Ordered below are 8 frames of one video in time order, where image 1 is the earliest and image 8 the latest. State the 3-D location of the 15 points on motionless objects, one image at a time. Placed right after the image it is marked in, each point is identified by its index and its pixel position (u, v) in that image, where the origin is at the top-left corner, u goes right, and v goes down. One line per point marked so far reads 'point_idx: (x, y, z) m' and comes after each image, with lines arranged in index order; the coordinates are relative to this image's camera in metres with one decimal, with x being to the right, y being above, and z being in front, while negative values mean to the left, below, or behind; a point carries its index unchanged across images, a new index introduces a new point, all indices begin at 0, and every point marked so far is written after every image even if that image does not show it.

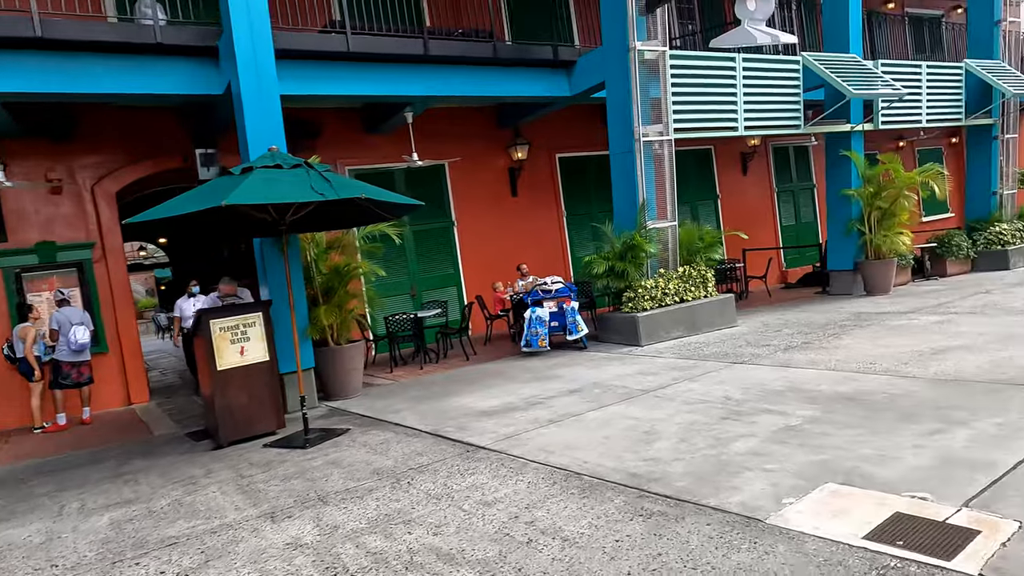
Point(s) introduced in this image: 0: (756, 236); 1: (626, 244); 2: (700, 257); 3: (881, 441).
0: (+5.3, +1.1, +14.3) m
1: (+1.4, +0.5, +8.2) m
2: (+2.5, +0.4, +8.8) m
3: (+2.1, -0.9, +3.8) m
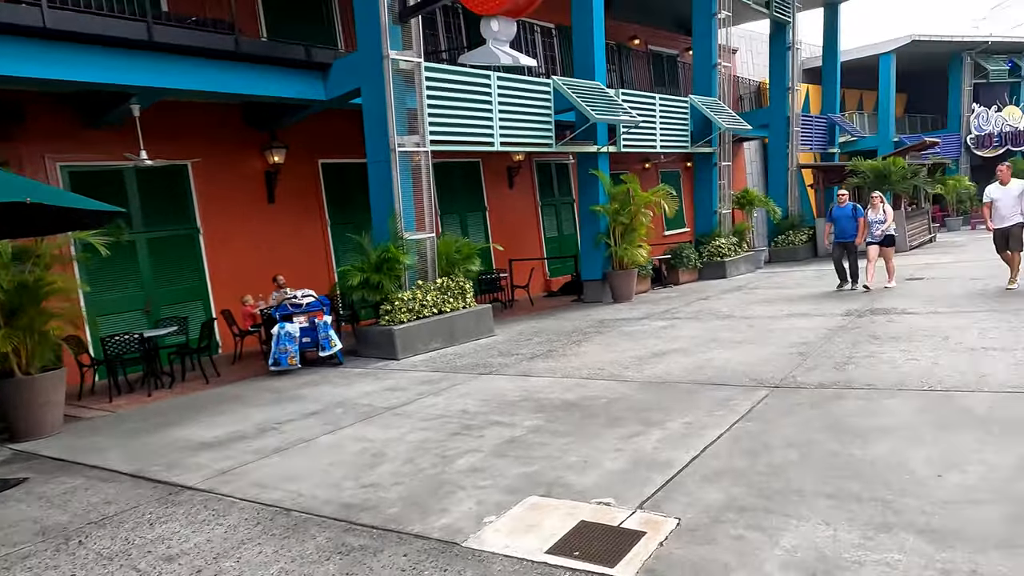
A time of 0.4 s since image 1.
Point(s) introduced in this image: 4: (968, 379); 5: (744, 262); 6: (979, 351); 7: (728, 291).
0: (+0.2, +0.9, +15.0) m
1: (-1.6, +0.4, +8.0) m
2: (-0.7, +0.3, +8.9) m
3: (+0.4, -1.0, +4.0) m
4: (+3.2, -0.6, +4.6) m
5: (+5.4, +0.6, +15.4) m
6: (+3.8, -0.5, +5.4) m
7: (+3.9, -0.1, +12.0) m
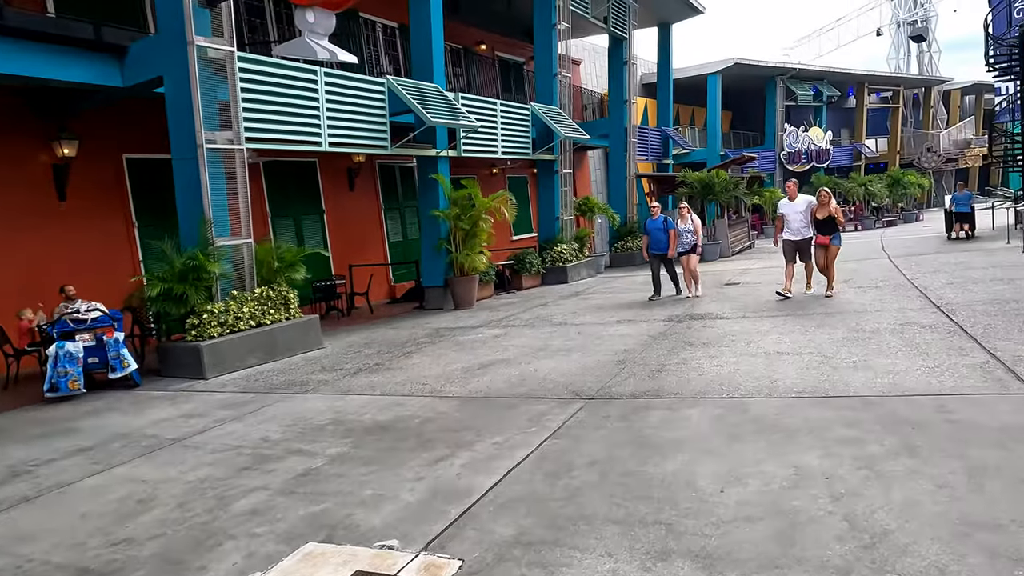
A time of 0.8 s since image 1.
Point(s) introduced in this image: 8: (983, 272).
0: (-3.2, +0.8, +14.4) m
1: (-3.5, +0.3, +7.2) m
2: (-2.9, +0.1, +8.3) m
3: (-0.7, -1.1, +3.7) m
4: (+1.8, -0.7, +4.8) m
5: (+1.7, +0.5, +15.8) m
6: (+2.3, -0.6, +5.7) m
7: (+1.0, -0.2, +12.3) m
8: (+6.6, +0.2, +9.3) m
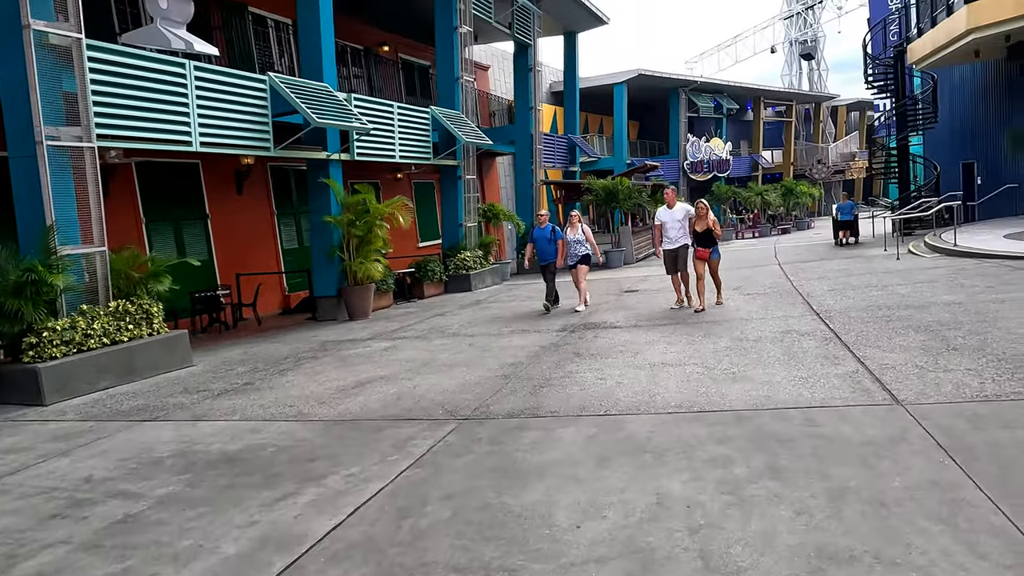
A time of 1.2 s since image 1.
0: (-5.3, +0.6, +13.5) m
1: (-4.7, +0.1, +6.4) m
2: (-4.2, 0.0, +7.5) m
3: (-1.5, -1.1, +3.2) m
4: (+0.9, -0.8, +4.7) m
5: (-0.5, +0.3, +15.6) m
6: (+1.2, -0.7, +5.6) m
7: (-0.8, -0.3, +12.0) m
8: (+5.1, +0.1, +9.6) m
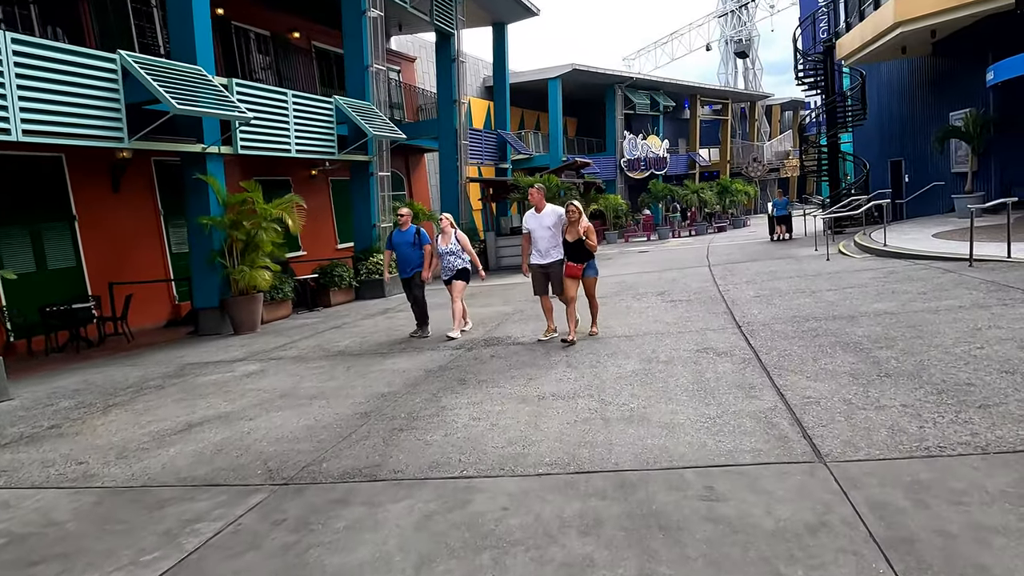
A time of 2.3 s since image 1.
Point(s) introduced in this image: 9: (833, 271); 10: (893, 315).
0: (-6.9, +0.4, +12.1) m
1: (-5.8, -0.1, +5.0) m
2: (-5.3, -0.2, +6.1) m
3: (-2.2, -1.3, +2.1) m
4: (0.0, -0.9, +3.7) m
5: (-2.3, +0.2, +14.5) m
6: (+0.2, -0.8, +4.6) m
7: (-2.3, -0.4, +10.8) m
8: (+3.8, +0.1, +9.0) m
9: (+4.6, +0.2, +9.5) m
10: (+3.4, -0.3, +6.0) m
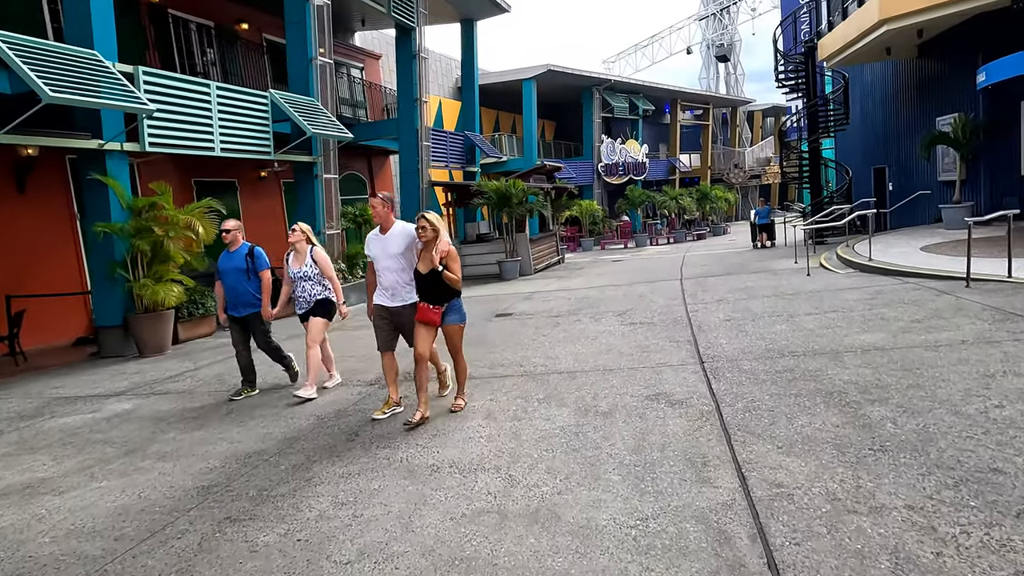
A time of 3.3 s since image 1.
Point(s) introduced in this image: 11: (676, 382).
0: (-7.7, +0.2, +10.8) m
1: (-6.4, -0.2, +3.7) m
2: (-6.0, -0.4, +4.9) m
3: (-2.8, -1.5, +0.9) m
4: (-0.6, -1.1, +2.6) m
5: (-3.1, -0.1, +13.3) m
6: (-0.4, -1.0, +3.5) m
7: (-3.1, -0.7, +9.7) m
8: (+3.0, -0.2, +8.0) m
9: (+3.9, 0.0, +8.5) m
10: (+2.8, -0.5, +5.0) m
11: (+1.2, -0.7, +4.9) m
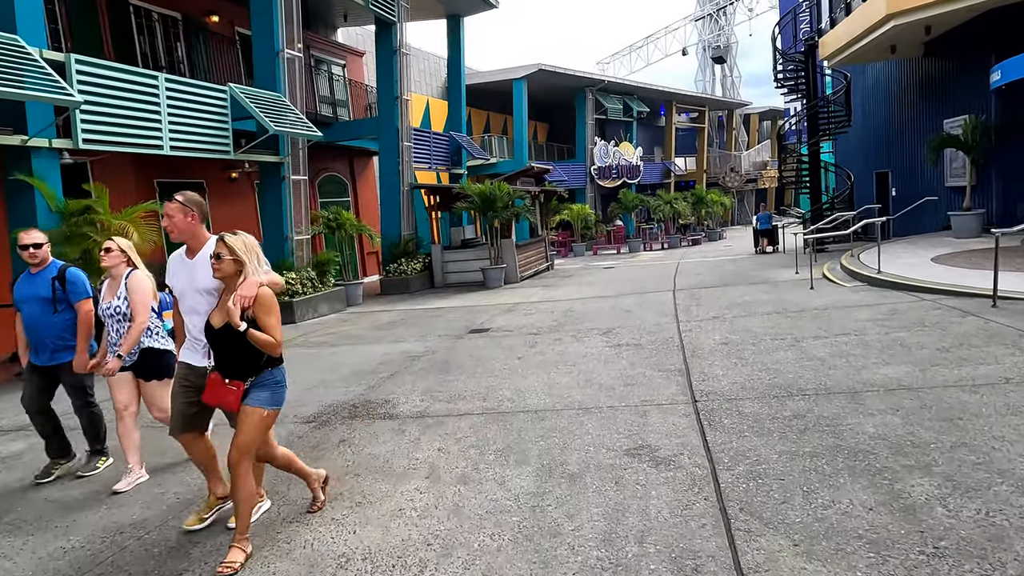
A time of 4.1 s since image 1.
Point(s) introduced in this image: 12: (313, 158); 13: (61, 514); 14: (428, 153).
0: (-8.0, +0.1, +9.9) m
1: (-6.7, -0.4, +2.8) m
2: (-6.3, -0.5, +4.0) m
3: (-3.1, -1.6, 0.0) m
4: (-0.9, -1.3, +1.7) m
5: (-3.5, -0.2, +12.4) m
6: (-0.7, -1.2, +2.7) m
7: (-3.4, -0.8, +8.8) m
8: (+2.7, -0.4, +7.1) m
9: (+3.6, -0.2, +7.7) m
10: (+2.5, -0.7, +4.1) m
11: (+0.9, -0.9, +4.0) m
12: (-5.6, +3.6, +18.5) m
13: (-2.4, -1.2, +3.6) m
14: (-2.4, +3.9, +19.3) m
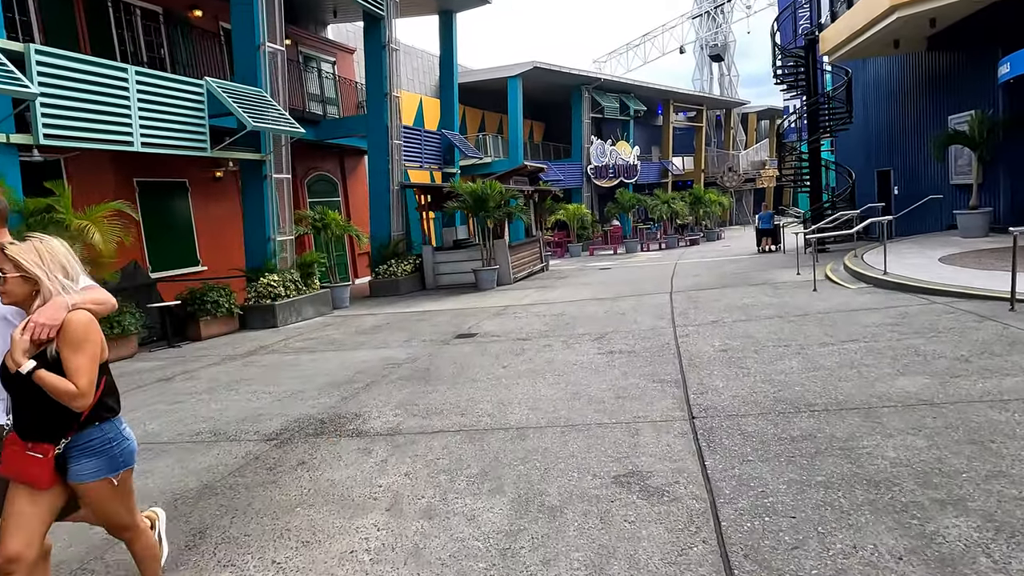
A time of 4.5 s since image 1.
0: (-8.1, 0.0, +9.4) m
1: (-6.8, -0.4, +2.4) m
2: (-6.4, -0.5, +3.6) m
3: (-3.2, -1.6, -0.4) m
4: (-1.0, -1.3, +1.3) m
5: (-3.6, -0.3, +12.0) m
6: (-0.8, -1.2, +2.2) m
7: (-3.5, -0.9, +8.3) m
8: (+2.6, -0.4, +6.7) m
9: (+3.4, -0.2, +7.3) m
10: (+2.4, -0.7, +3.7) m
11: (+0.8, -0.9, +3.6) m
12: (-5.7, +3.6, +18.1) m
13: (-2.5, -1.3, +3.2) m
14: (-2.6, +3.9, +18.9) m
